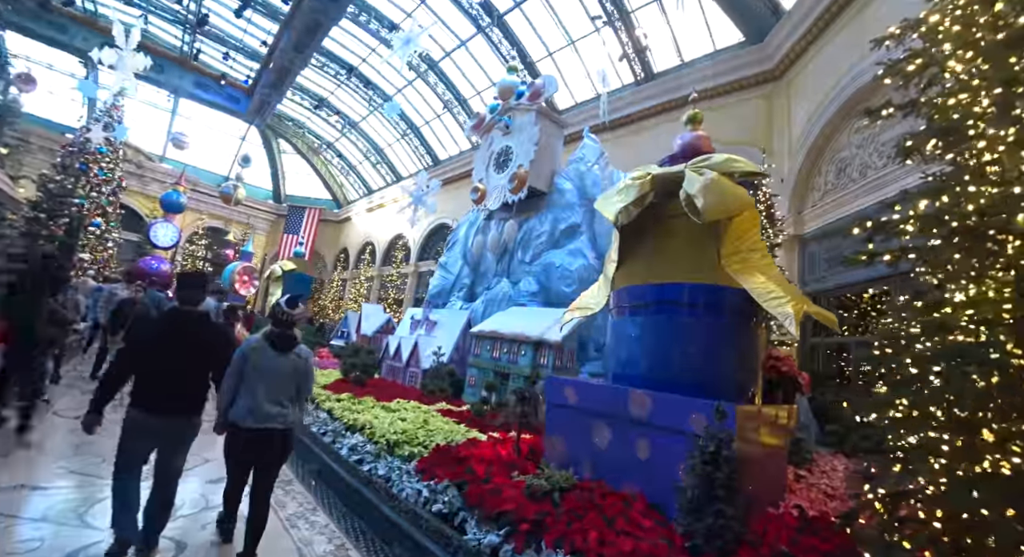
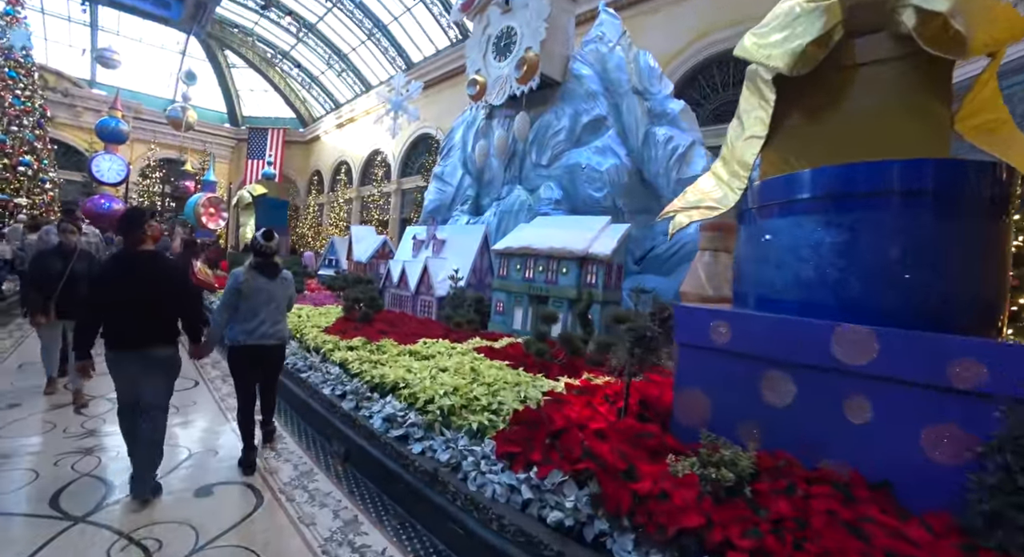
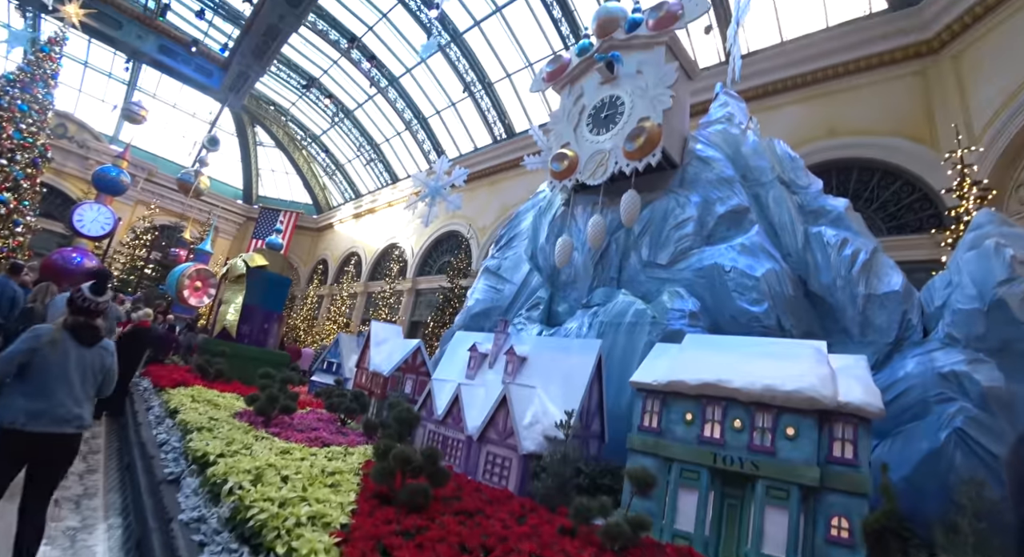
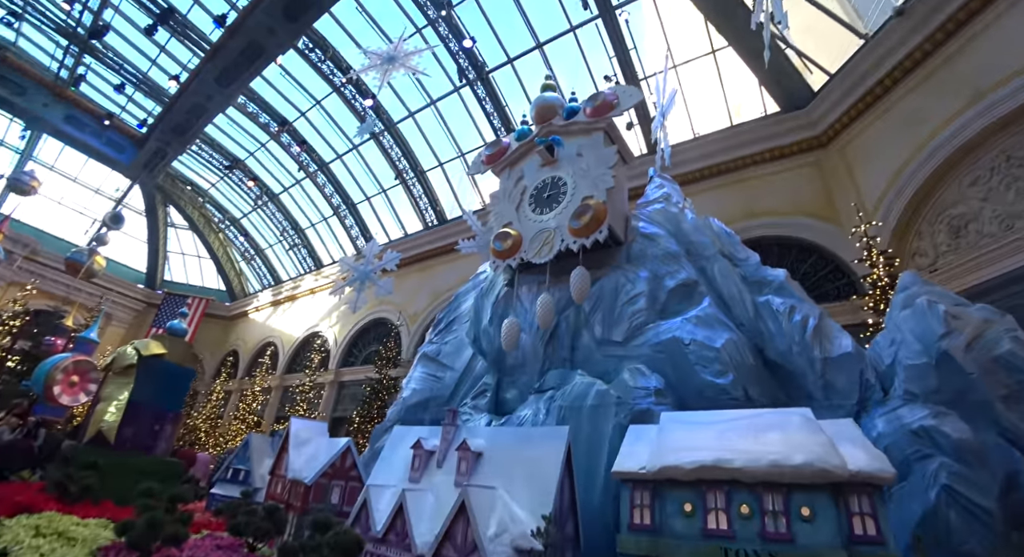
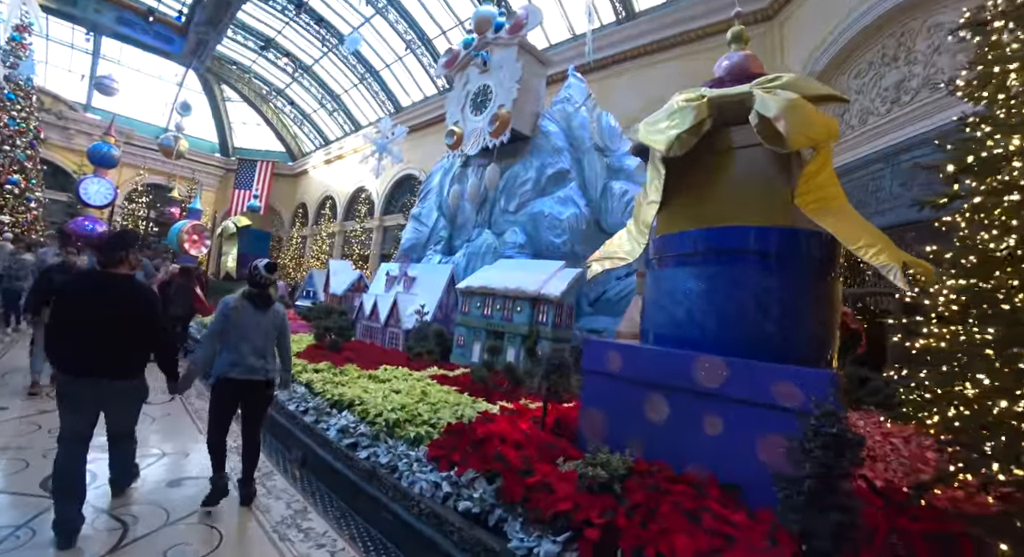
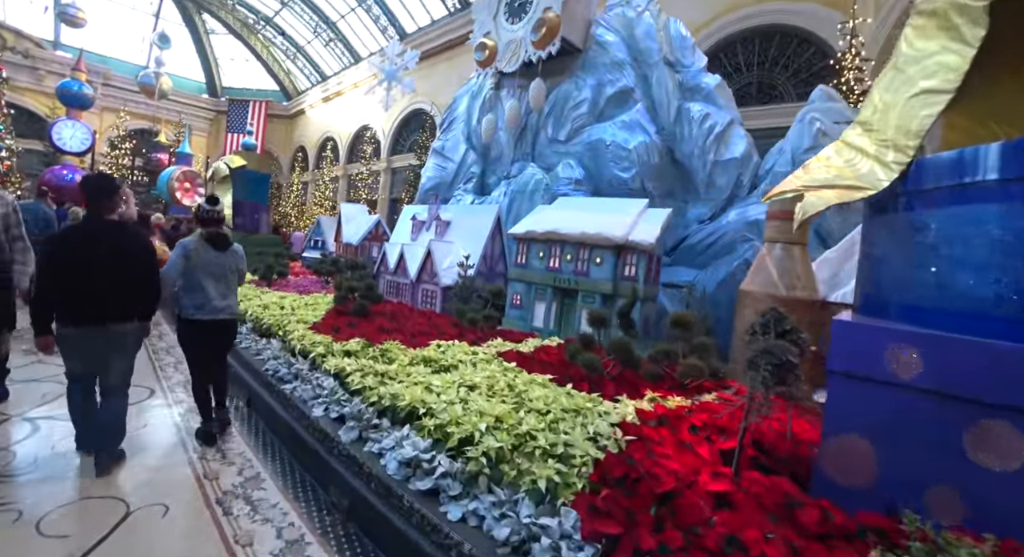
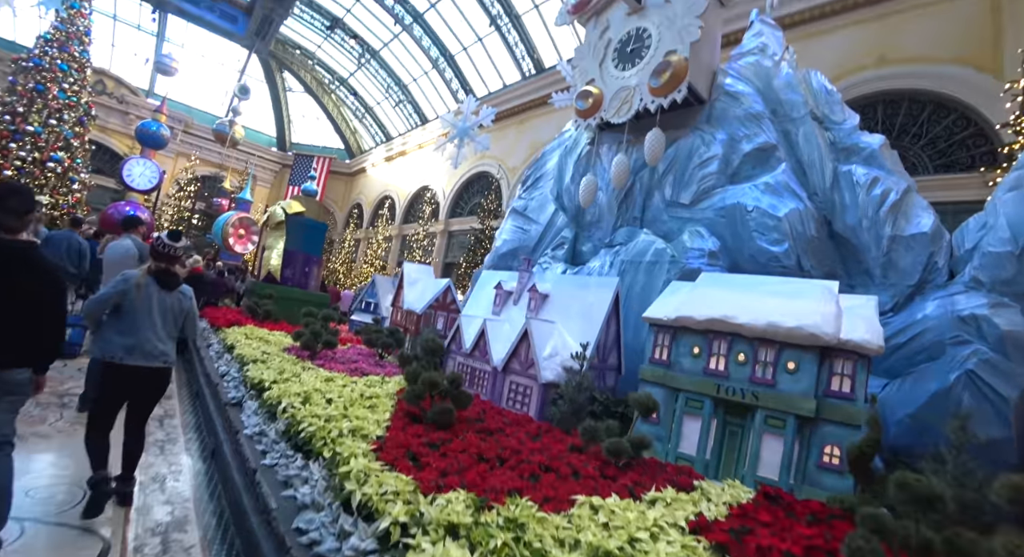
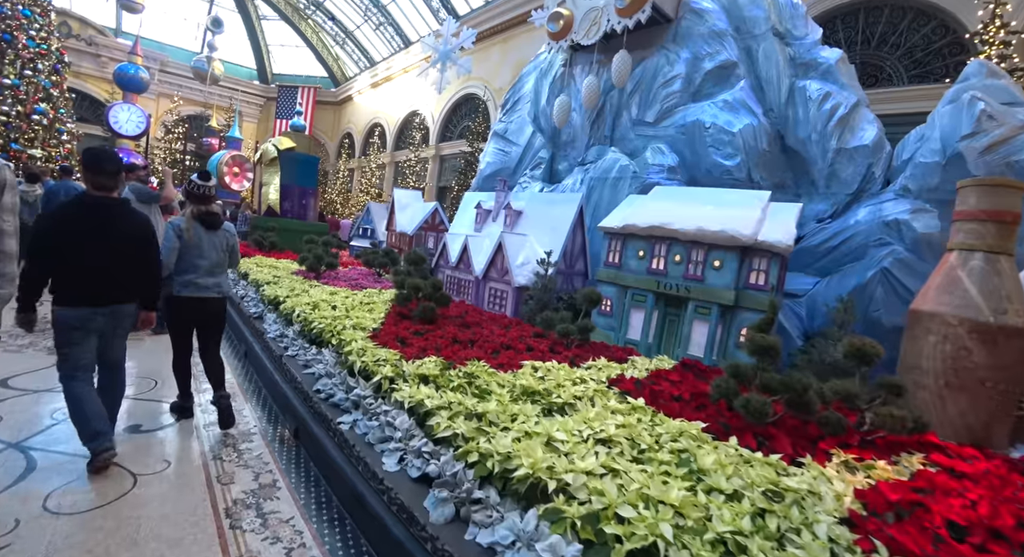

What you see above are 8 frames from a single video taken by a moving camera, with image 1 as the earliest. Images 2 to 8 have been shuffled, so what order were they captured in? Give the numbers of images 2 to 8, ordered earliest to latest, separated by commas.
5, 2, 6, 8, 7, 3, 4
